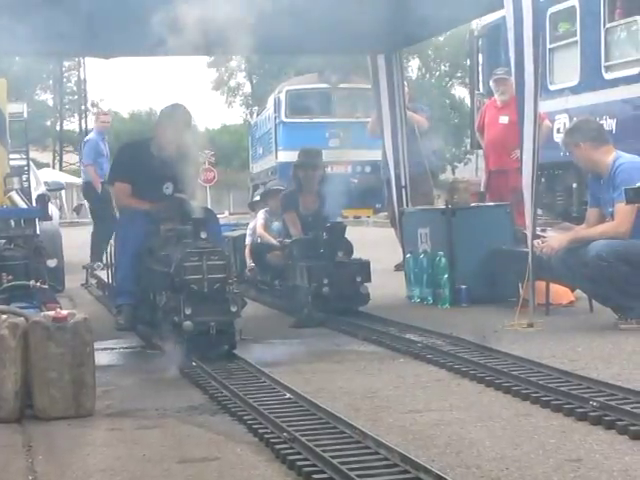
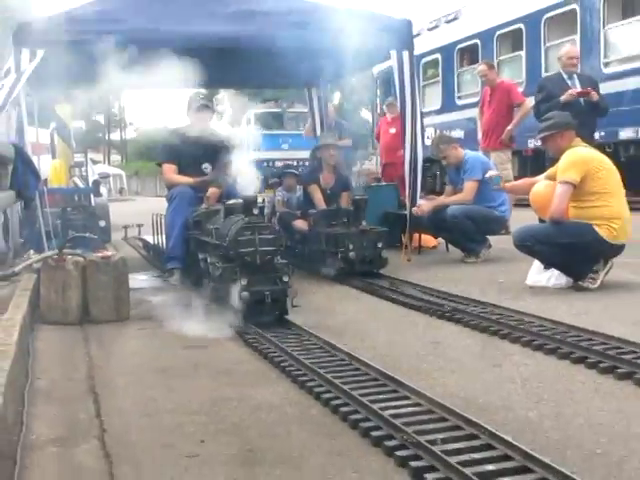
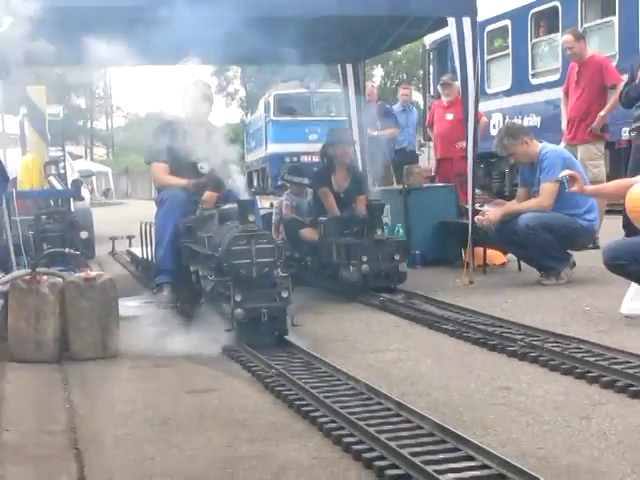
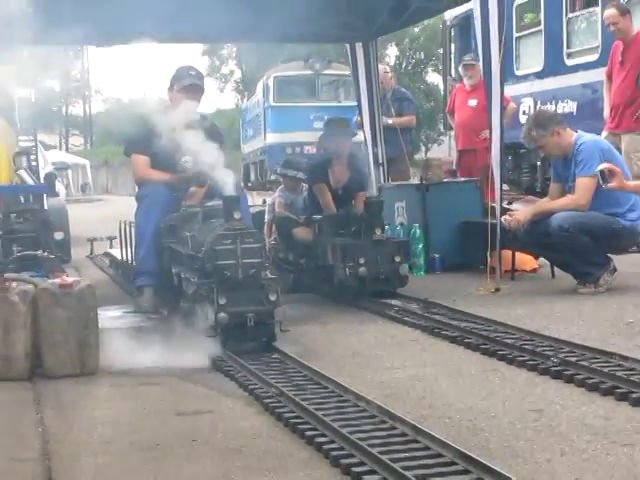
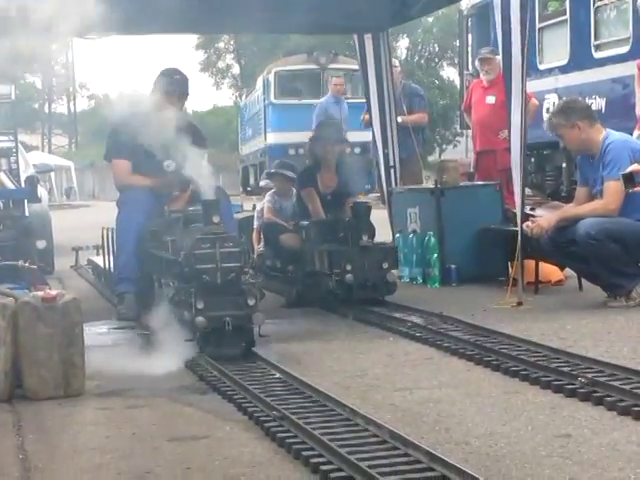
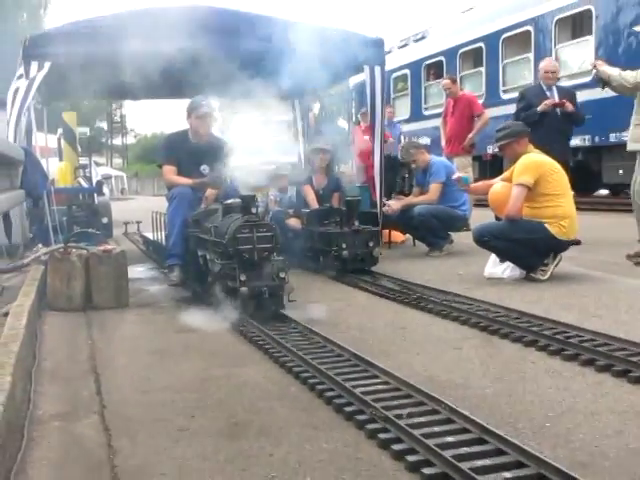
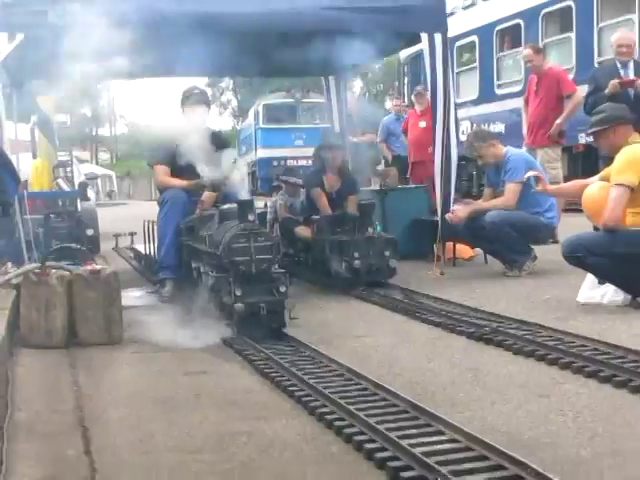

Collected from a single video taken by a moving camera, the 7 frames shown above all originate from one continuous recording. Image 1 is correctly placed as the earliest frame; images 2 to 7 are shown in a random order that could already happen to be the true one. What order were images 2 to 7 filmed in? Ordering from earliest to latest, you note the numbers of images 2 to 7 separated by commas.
5, 4, 3, 7, 2, 6
